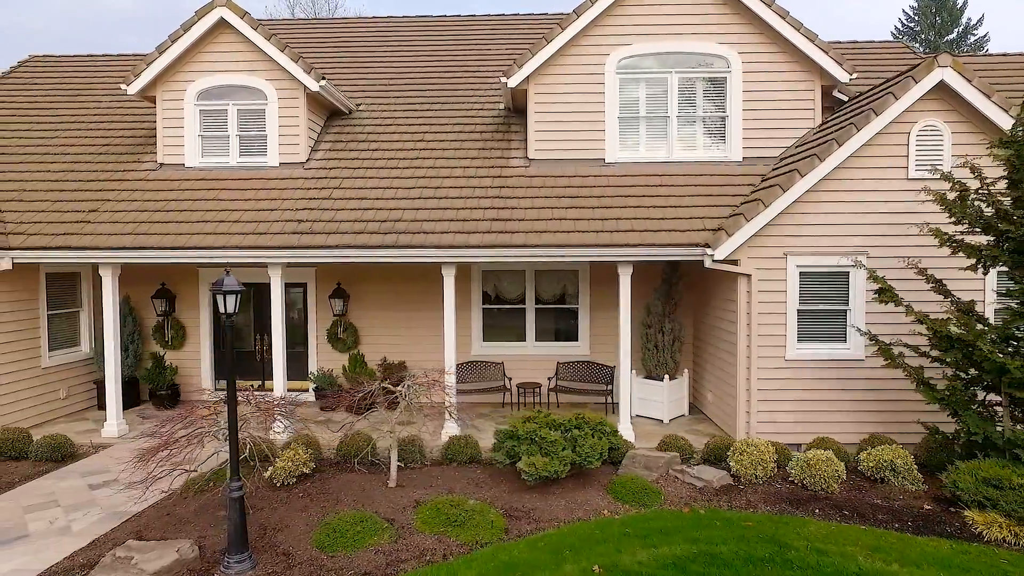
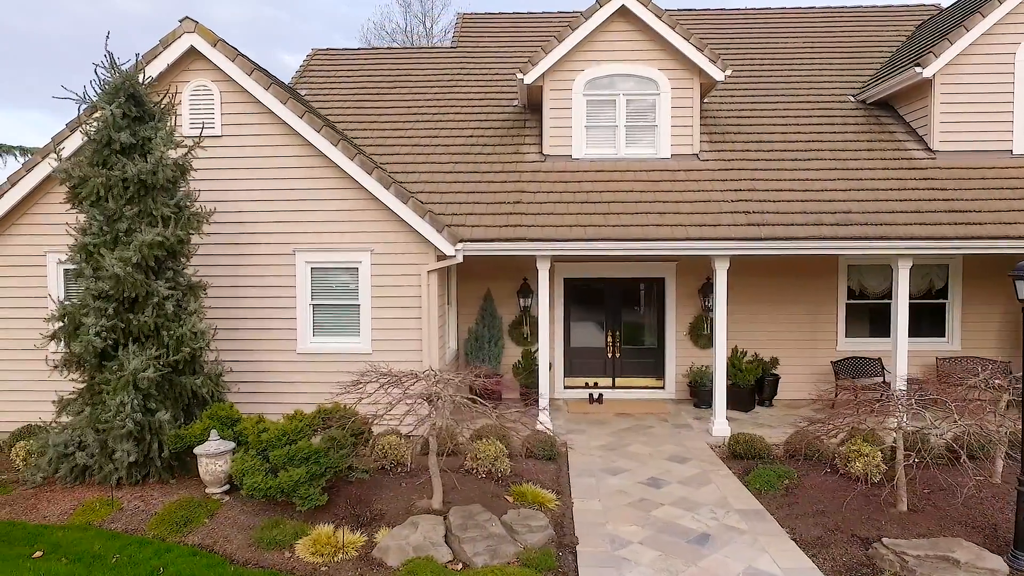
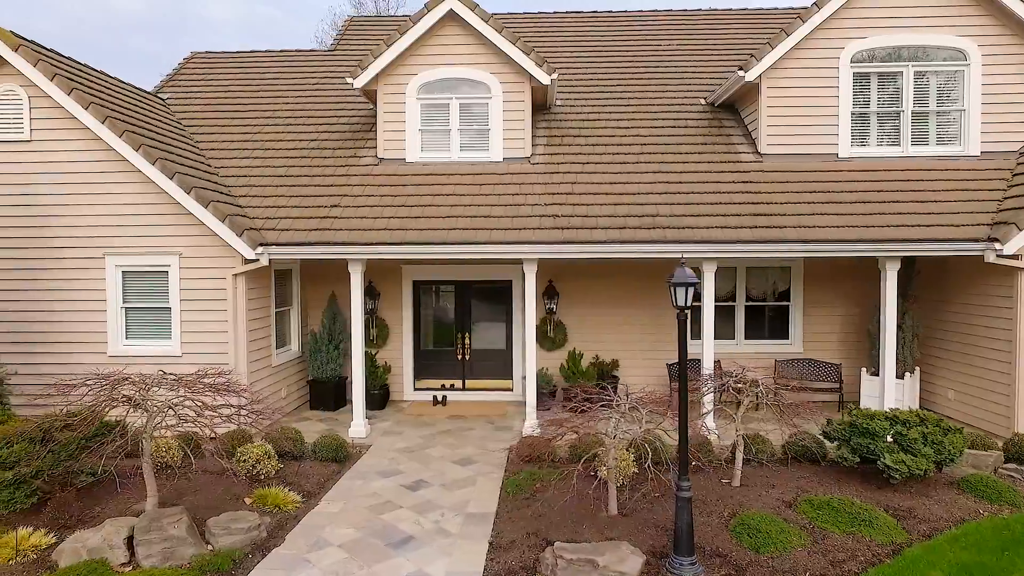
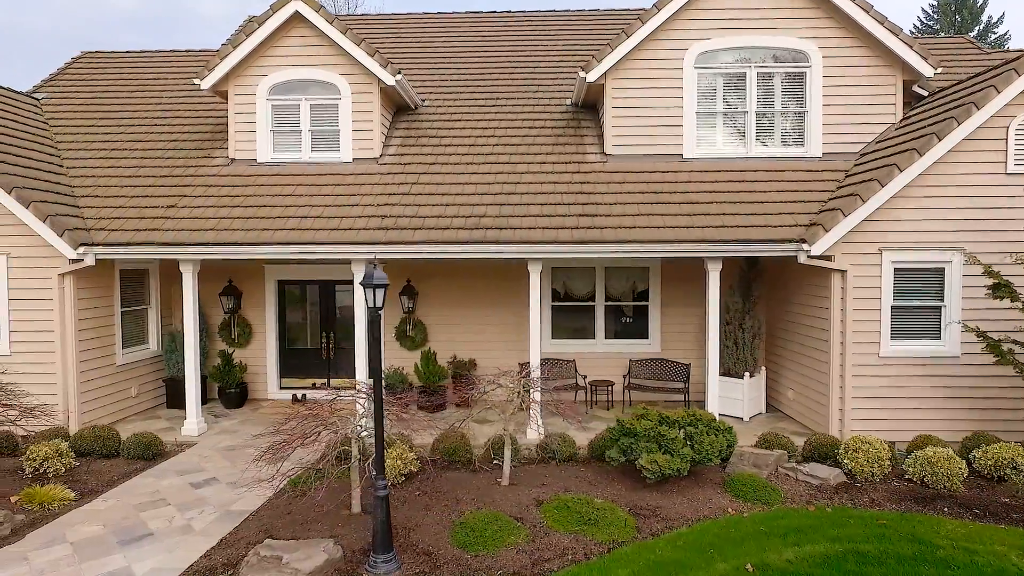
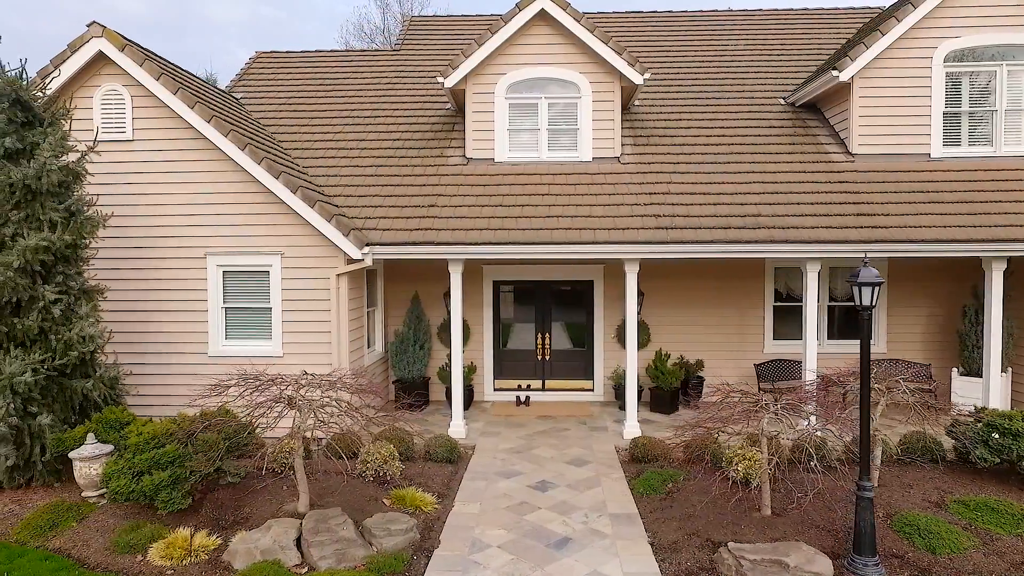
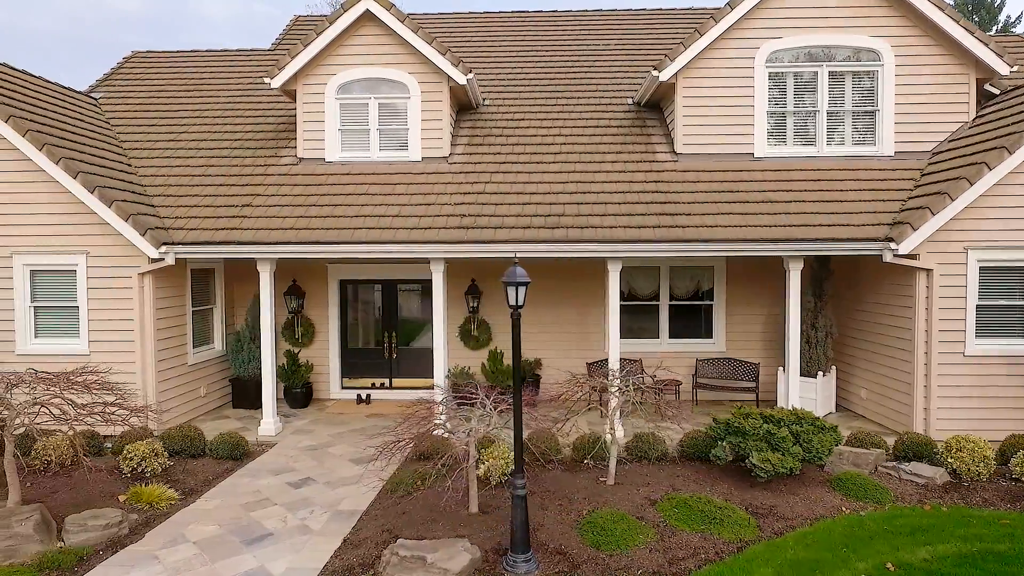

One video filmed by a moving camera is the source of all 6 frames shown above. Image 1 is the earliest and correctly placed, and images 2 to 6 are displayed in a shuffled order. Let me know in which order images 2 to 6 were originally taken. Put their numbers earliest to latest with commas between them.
4, 6, 3, 5, 2
